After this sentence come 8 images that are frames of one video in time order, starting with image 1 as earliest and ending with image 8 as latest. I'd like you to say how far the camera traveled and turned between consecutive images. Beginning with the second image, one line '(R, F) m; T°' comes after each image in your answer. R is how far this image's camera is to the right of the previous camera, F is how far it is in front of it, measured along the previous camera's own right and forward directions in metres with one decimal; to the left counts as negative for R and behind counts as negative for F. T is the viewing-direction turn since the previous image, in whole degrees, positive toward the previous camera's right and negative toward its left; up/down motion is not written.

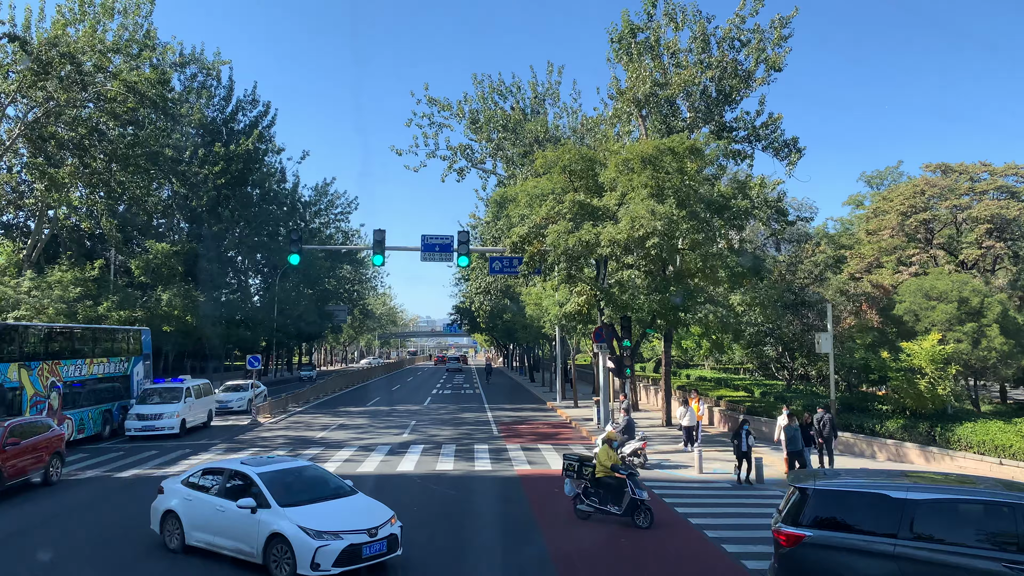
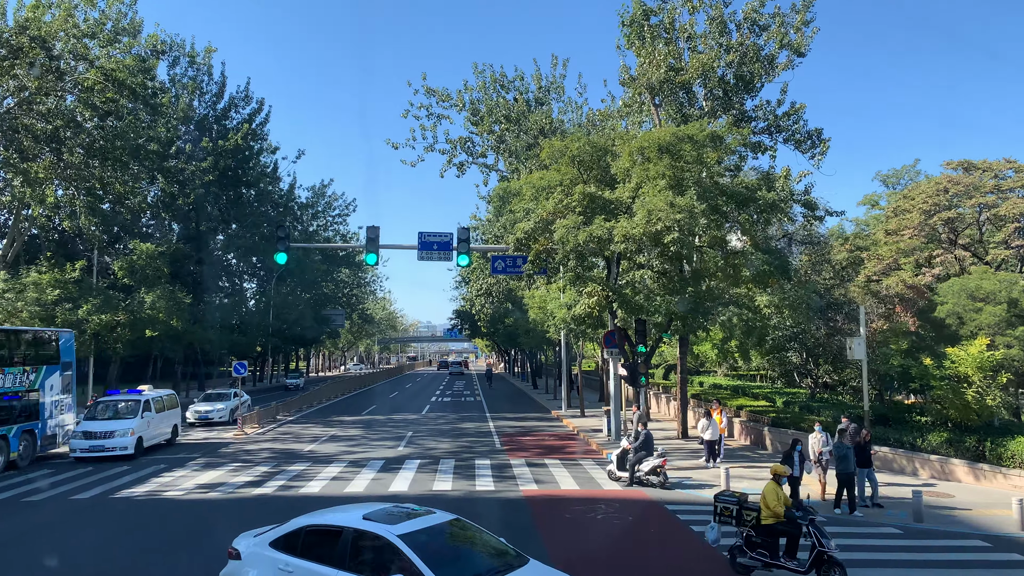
(-0.1, +1.7) m; 0°
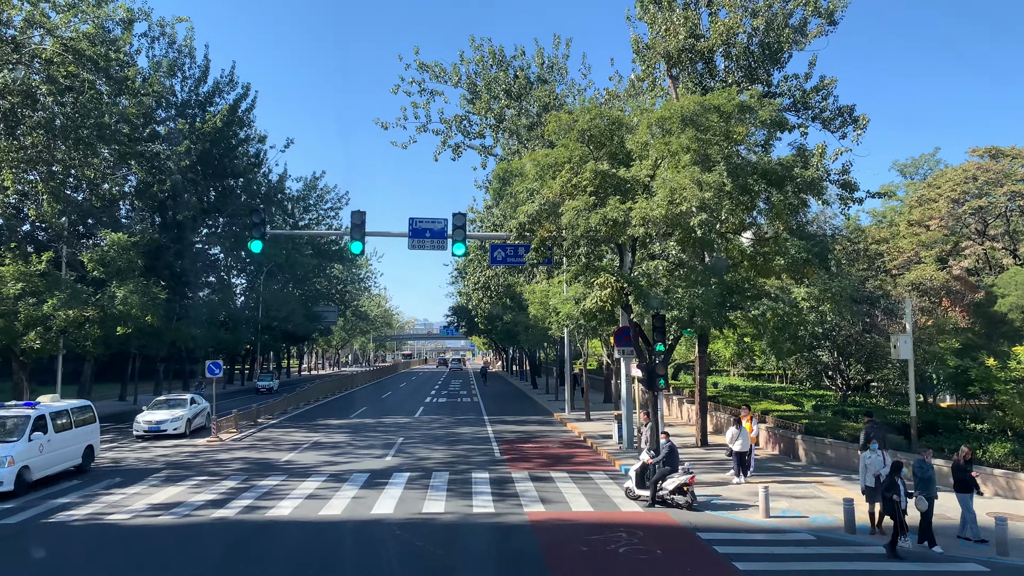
(-0.1, +2.2) m; 0°
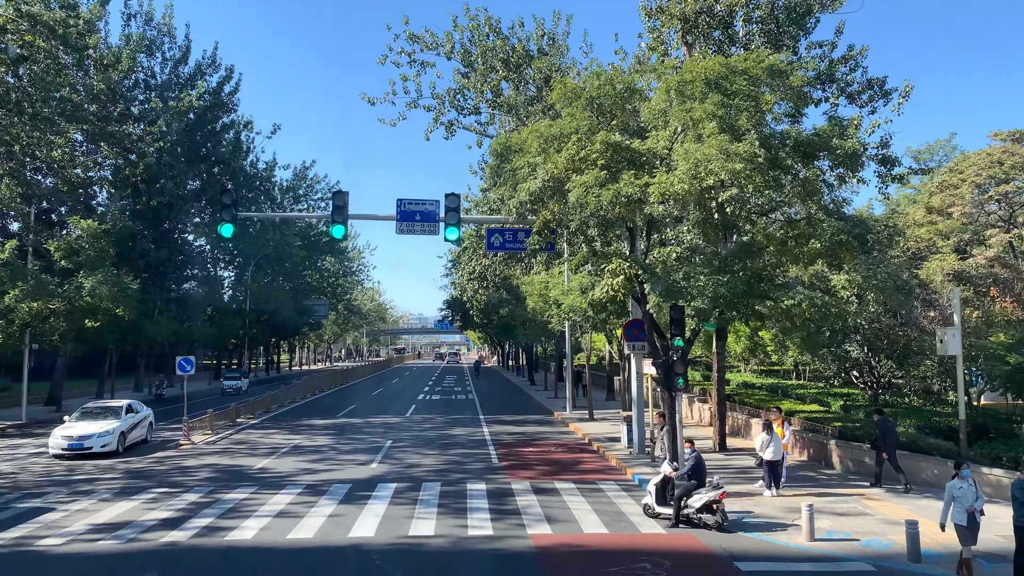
(-0.1, +1.9) m; 0°
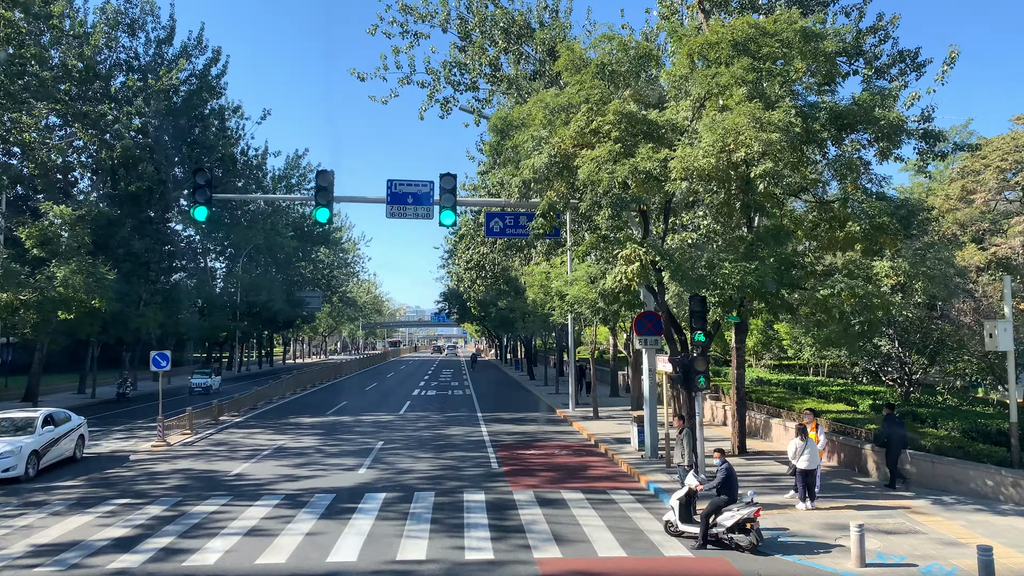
(-0.1, +1.5) m; 0°
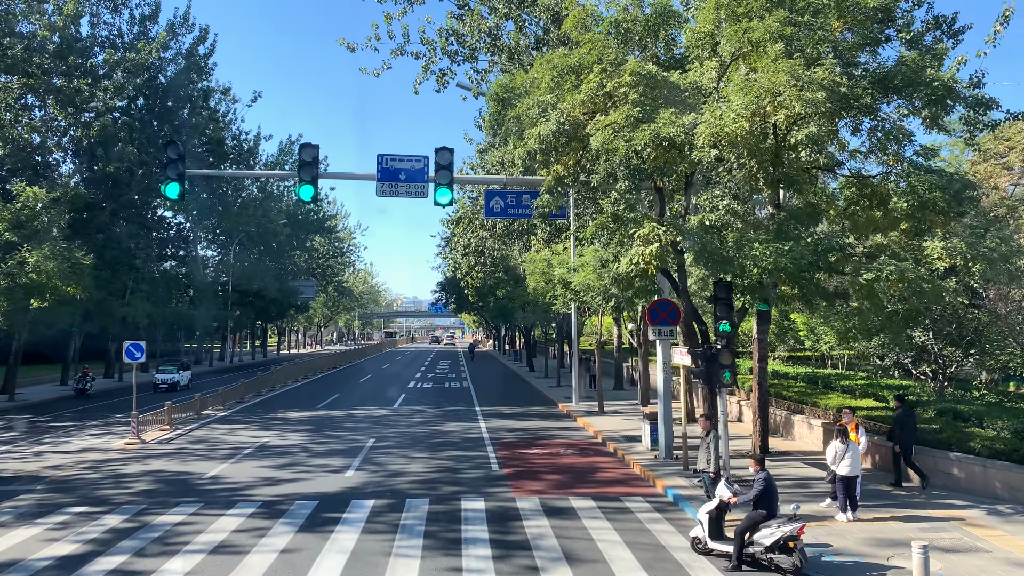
(-0.1, +1.4) m; 0°
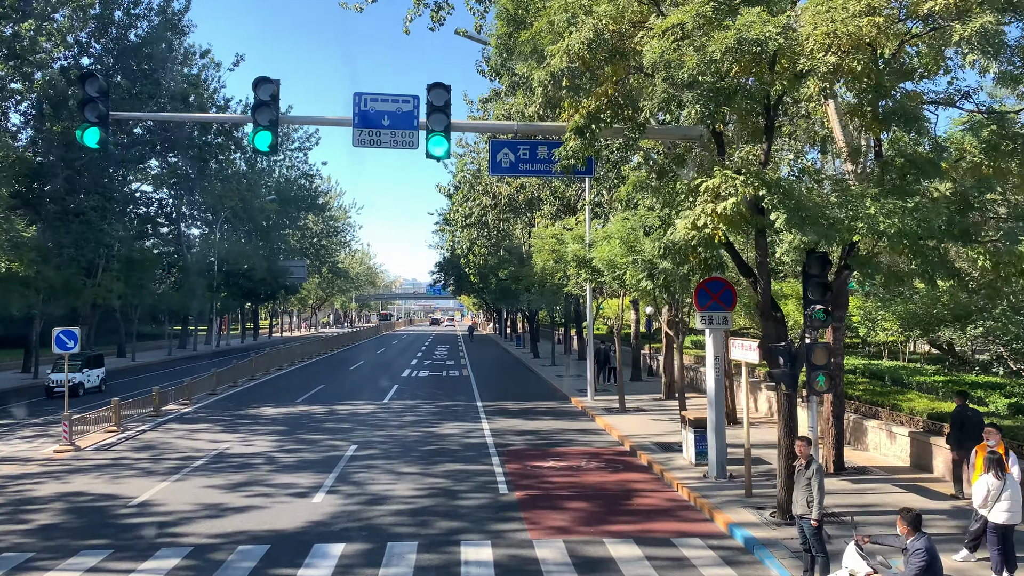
(-0.2, +3.2) m; 0°
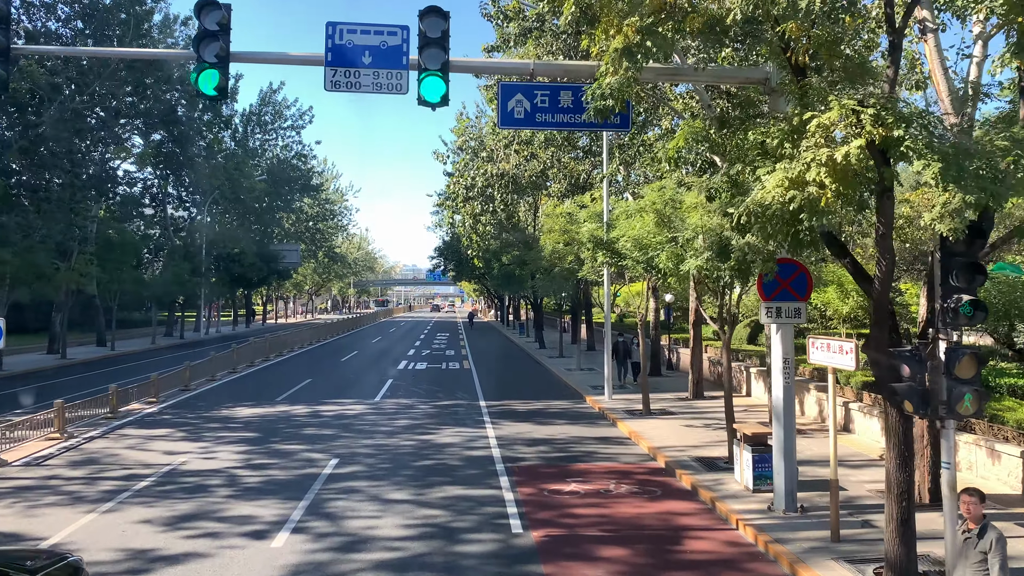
(-0.2, +2.6) m; 0°
